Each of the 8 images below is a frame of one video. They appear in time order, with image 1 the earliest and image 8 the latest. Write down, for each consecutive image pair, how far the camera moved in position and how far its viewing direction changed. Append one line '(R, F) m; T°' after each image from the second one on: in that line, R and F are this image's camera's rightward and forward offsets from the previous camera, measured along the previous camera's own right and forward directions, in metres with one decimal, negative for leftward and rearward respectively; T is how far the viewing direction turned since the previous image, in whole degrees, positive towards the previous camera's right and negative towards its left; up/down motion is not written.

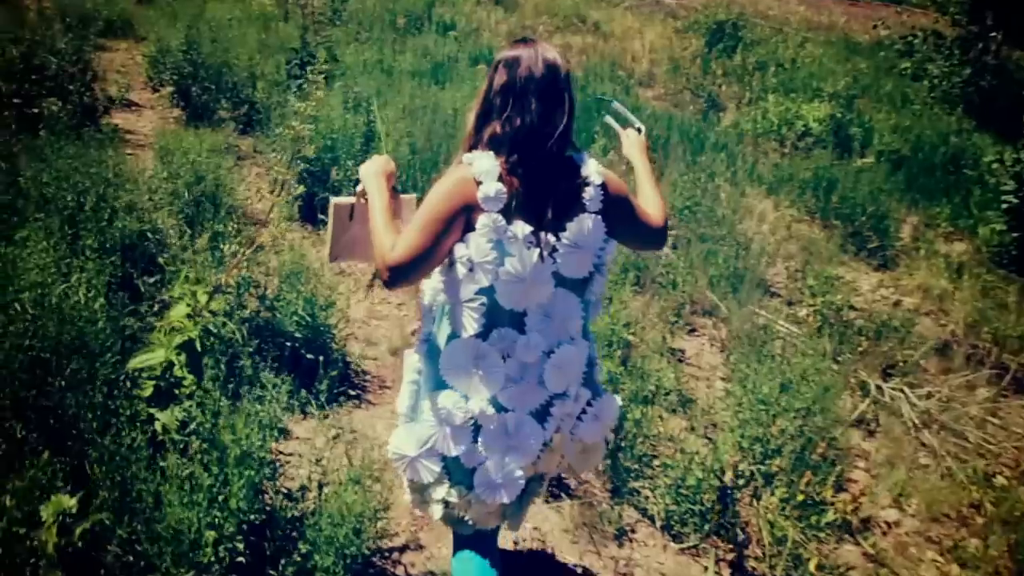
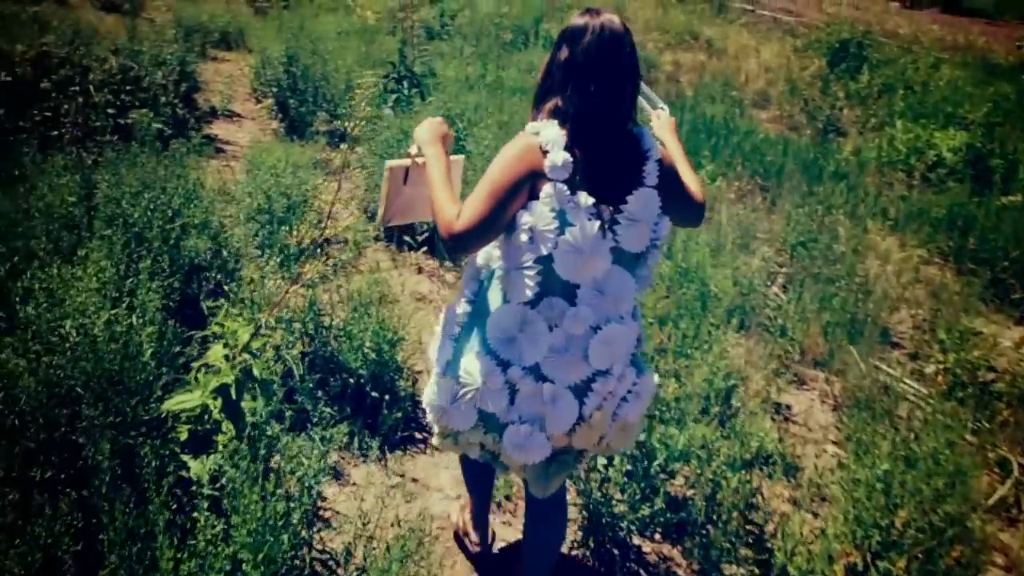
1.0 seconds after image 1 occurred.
(0.0, +0.3) m; -7°
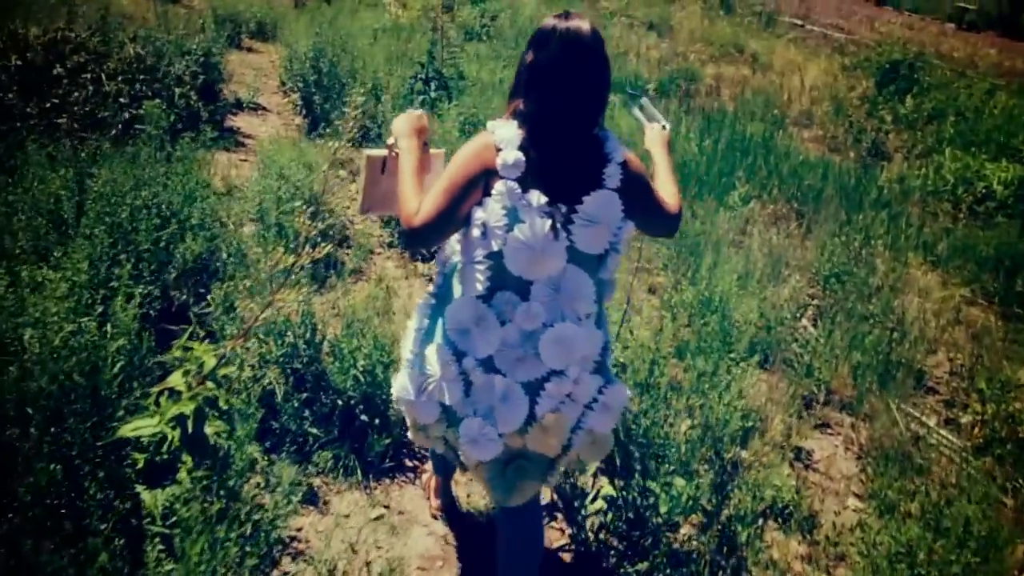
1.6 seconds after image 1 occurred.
(+0.1, +0.2) m; -2°
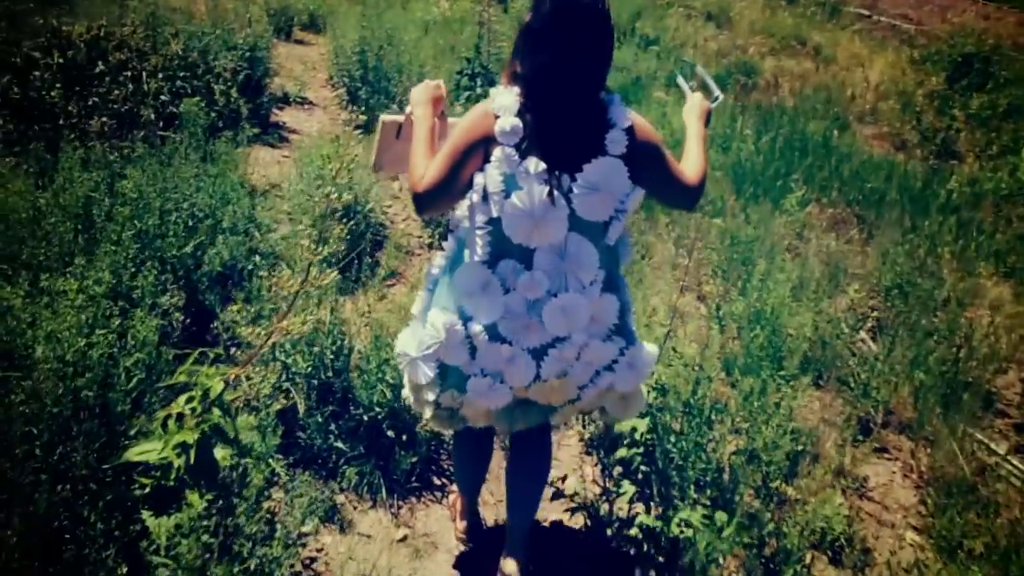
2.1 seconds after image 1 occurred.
(+0.1, +0.2) m; -4°
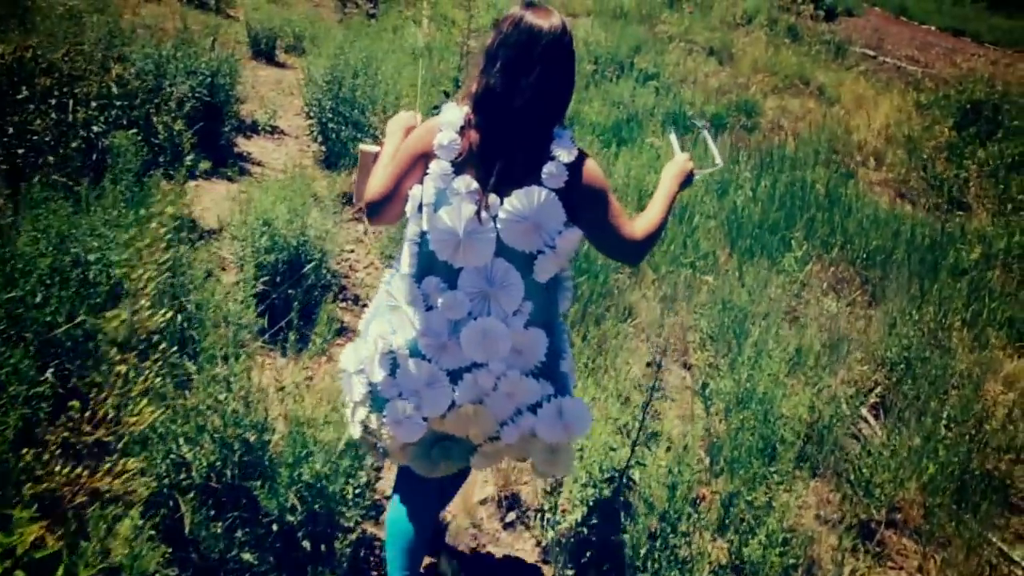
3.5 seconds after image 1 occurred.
(+0.2, +0.5) m; 0°
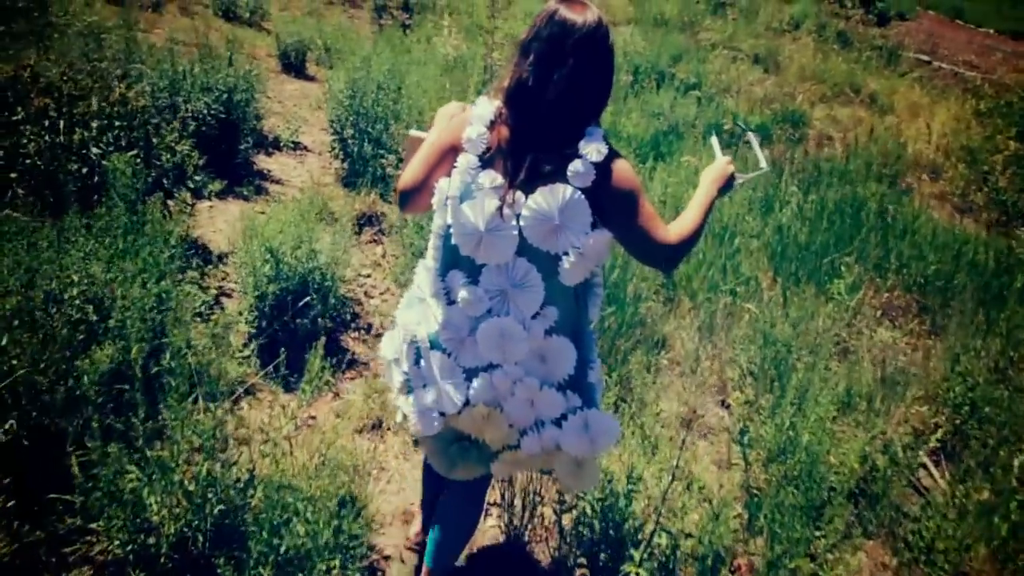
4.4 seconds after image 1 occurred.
(+0.1, +0.3) m; -3°
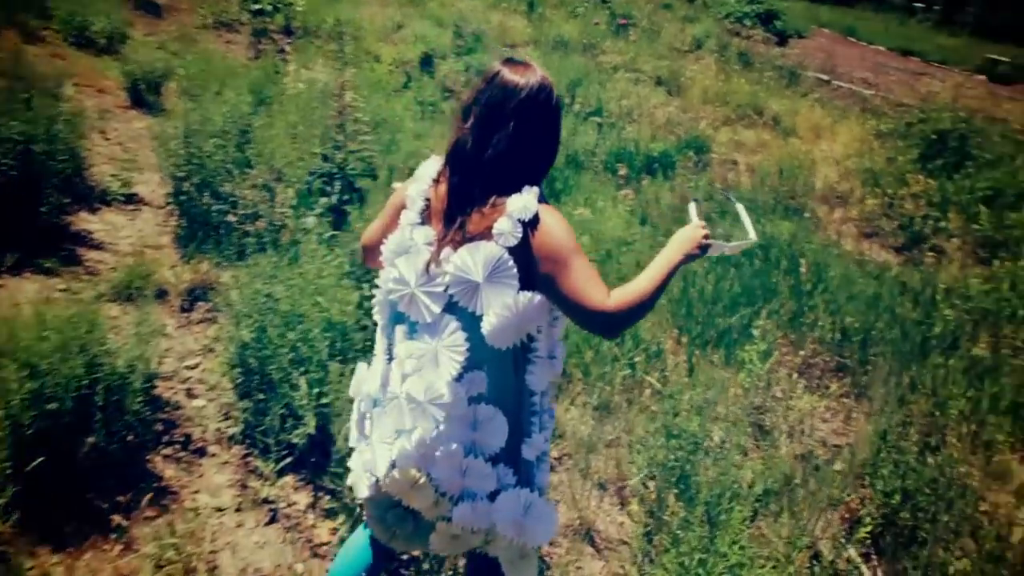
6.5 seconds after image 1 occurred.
(+0.3, +0.7) m; +6°
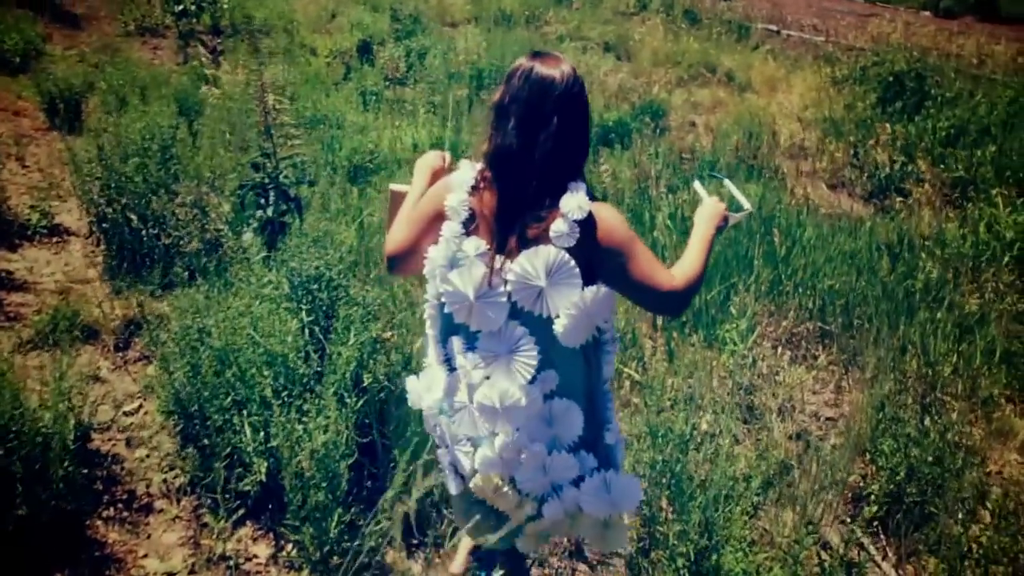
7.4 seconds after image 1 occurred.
(+0.1, +0.3) m; +2°
